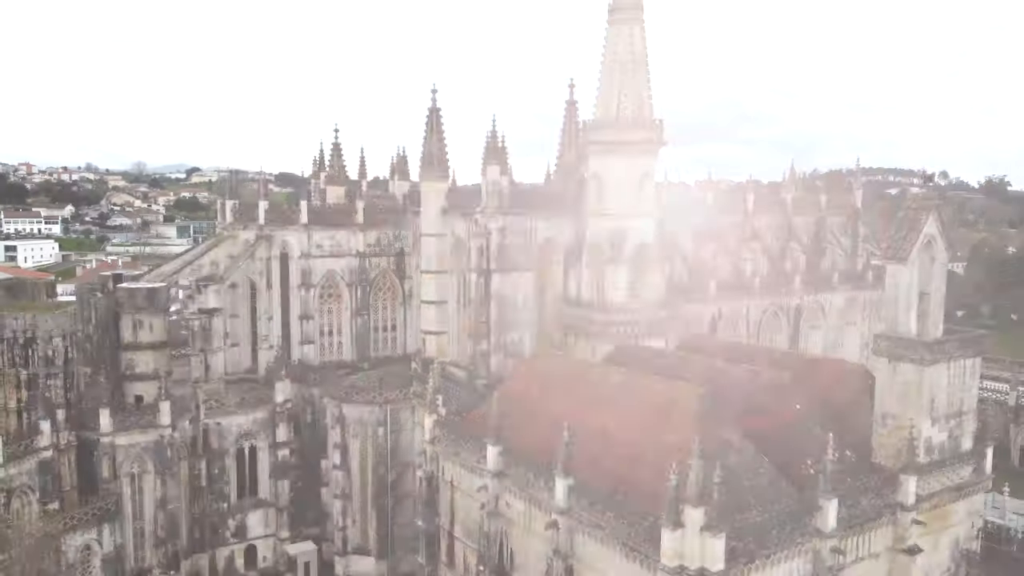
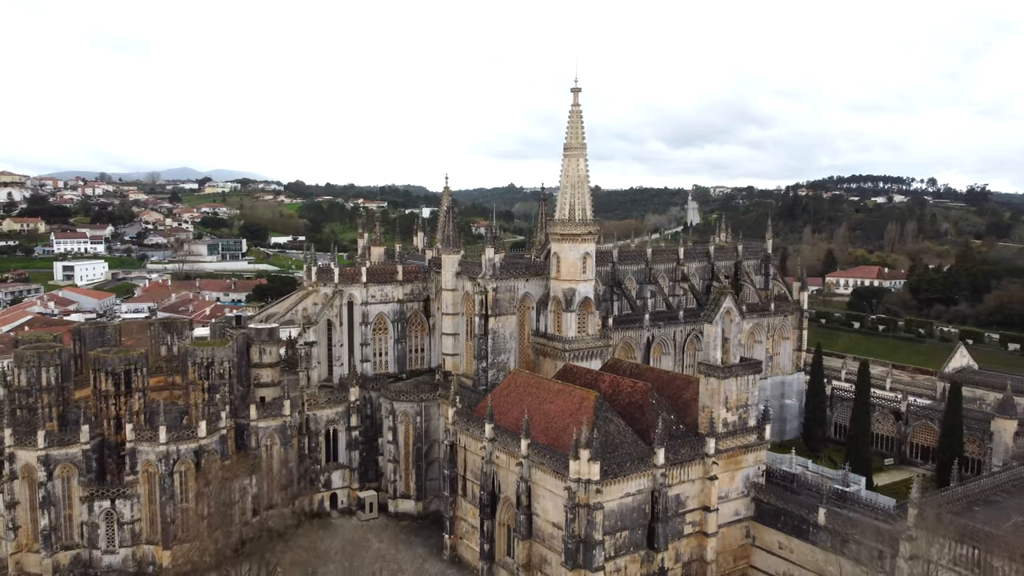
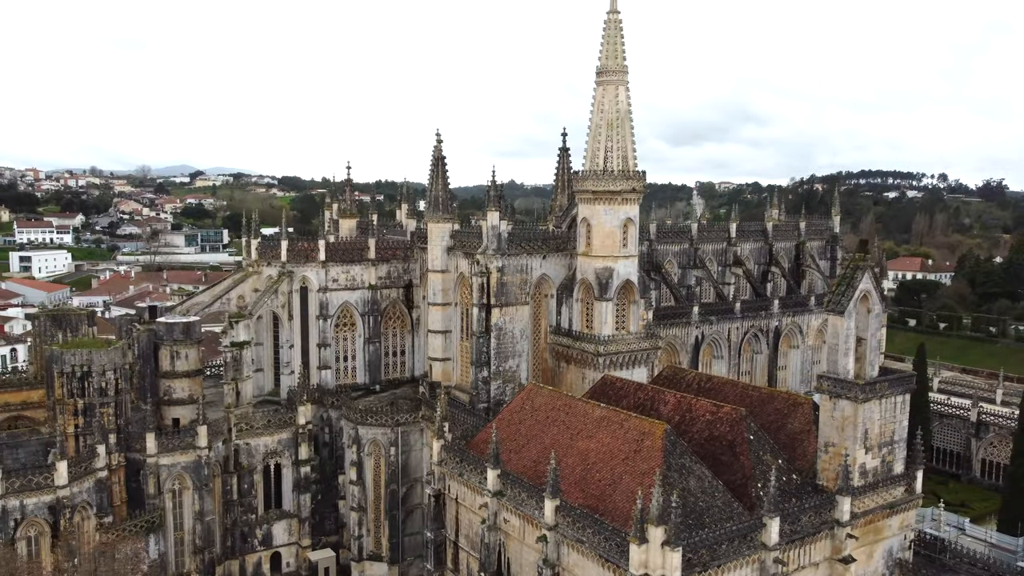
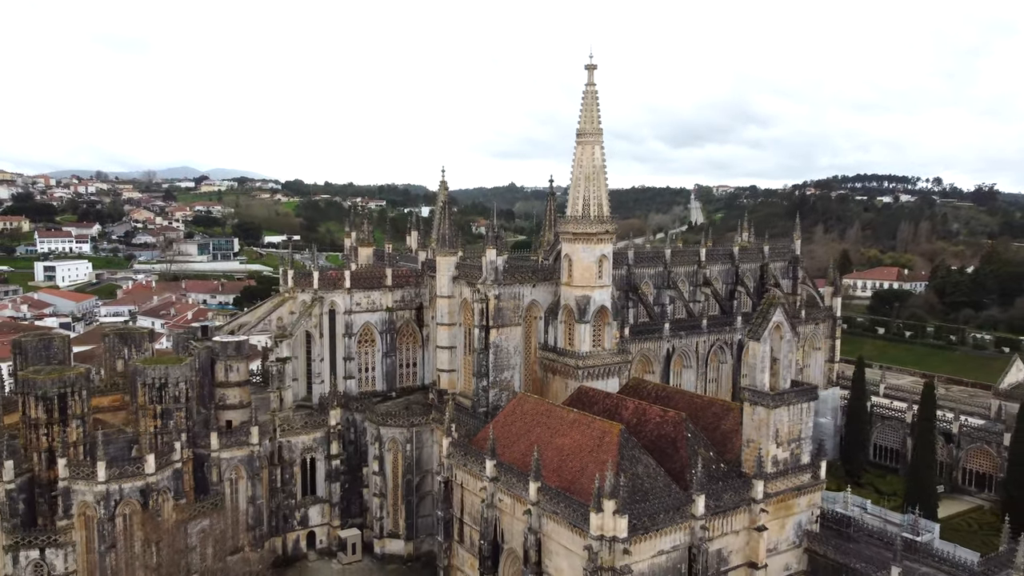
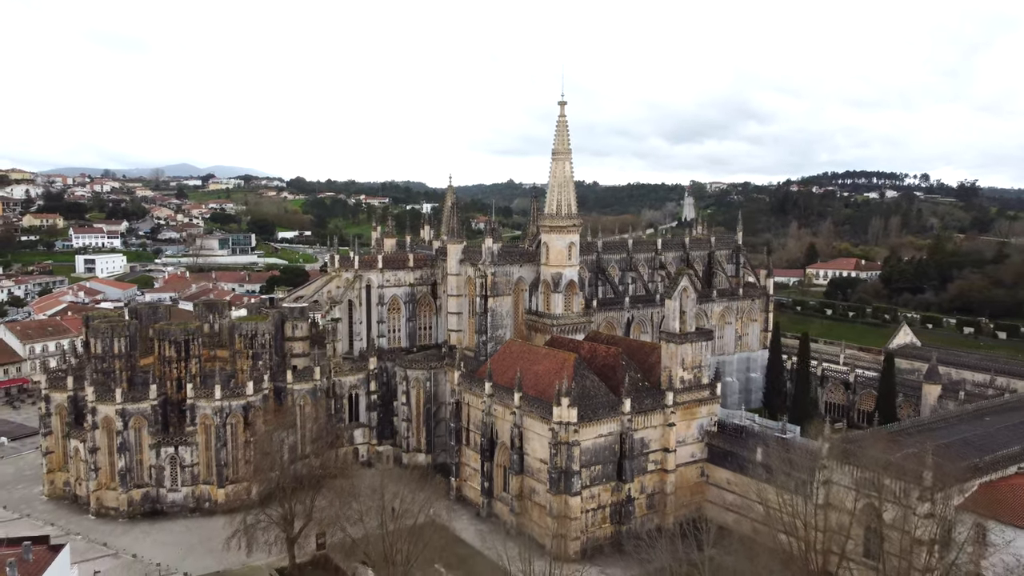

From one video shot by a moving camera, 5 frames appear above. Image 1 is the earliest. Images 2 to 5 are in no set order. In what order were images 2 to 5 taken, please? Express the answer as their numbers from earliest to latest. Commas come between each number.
3, 4, 2, 5
